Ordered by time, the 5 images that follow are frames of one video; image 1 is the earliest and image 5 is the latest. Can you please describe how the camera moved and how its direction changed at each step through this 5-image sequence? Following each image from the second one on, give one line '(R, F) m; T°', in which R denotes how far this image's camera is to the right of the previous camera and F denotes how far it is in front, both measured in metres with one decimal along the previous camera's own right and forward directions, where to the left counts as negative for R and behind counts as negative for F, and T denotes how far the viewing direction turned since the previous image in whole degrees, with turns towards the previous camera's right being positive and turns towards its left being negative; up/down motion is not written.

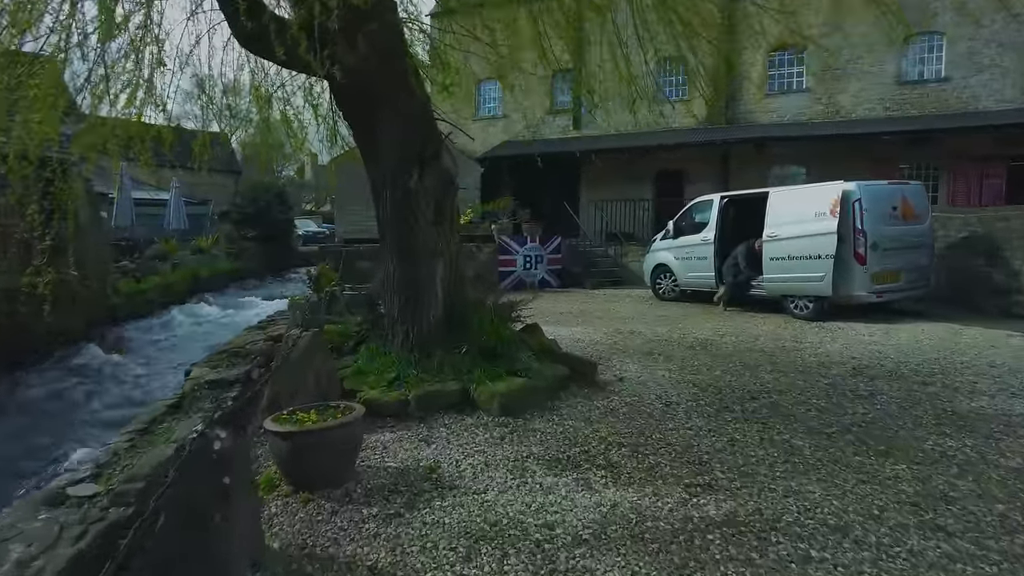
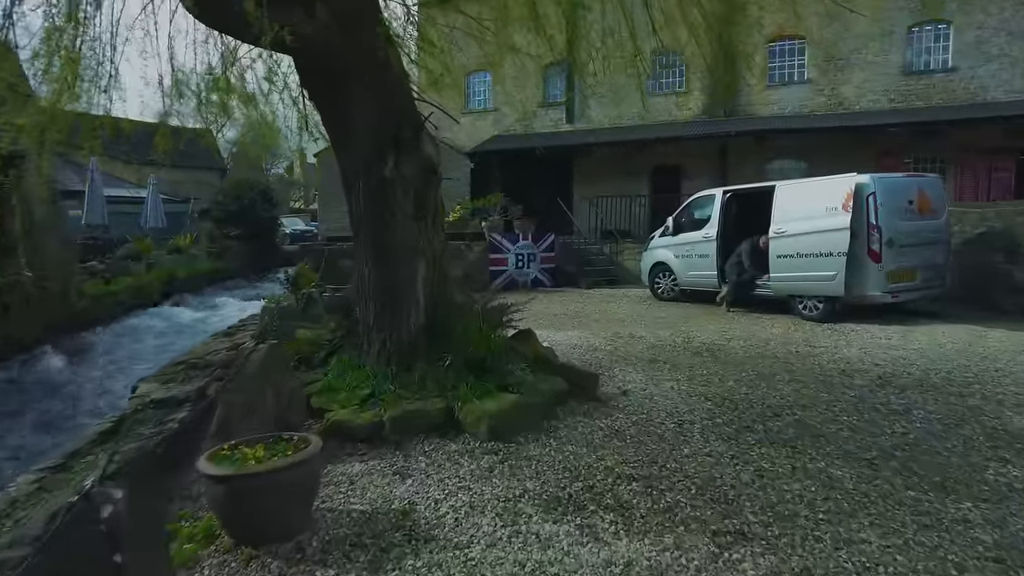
(0.0, +0.7) m; +1°
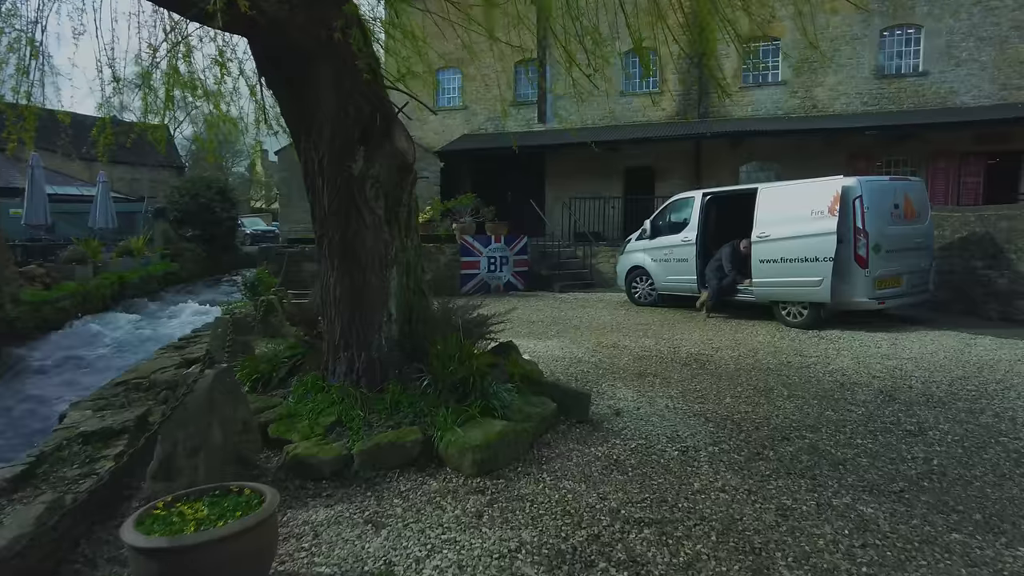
(-0.1, +0.5) m; +3°
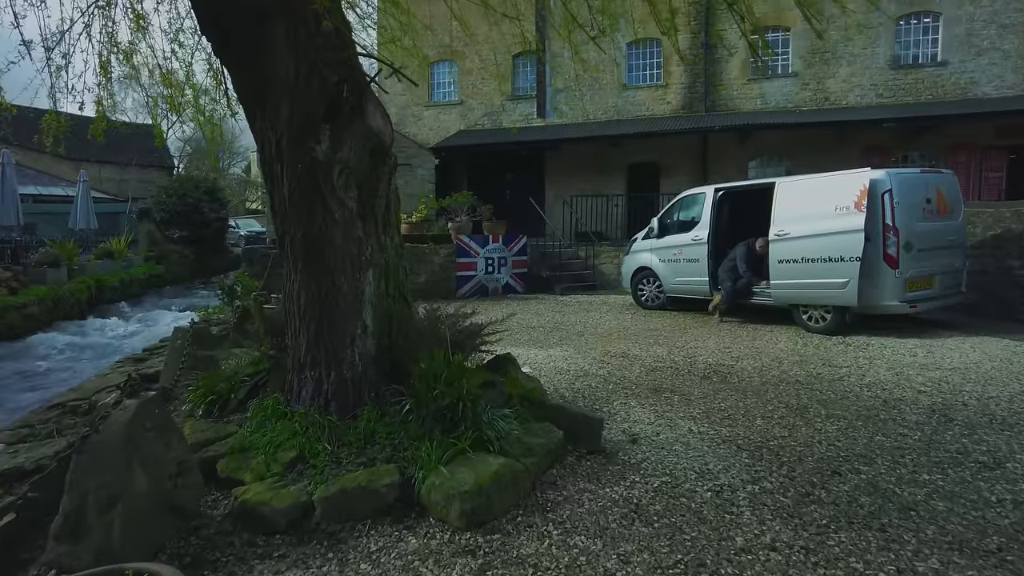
(0.0, +0.7) m; 0°
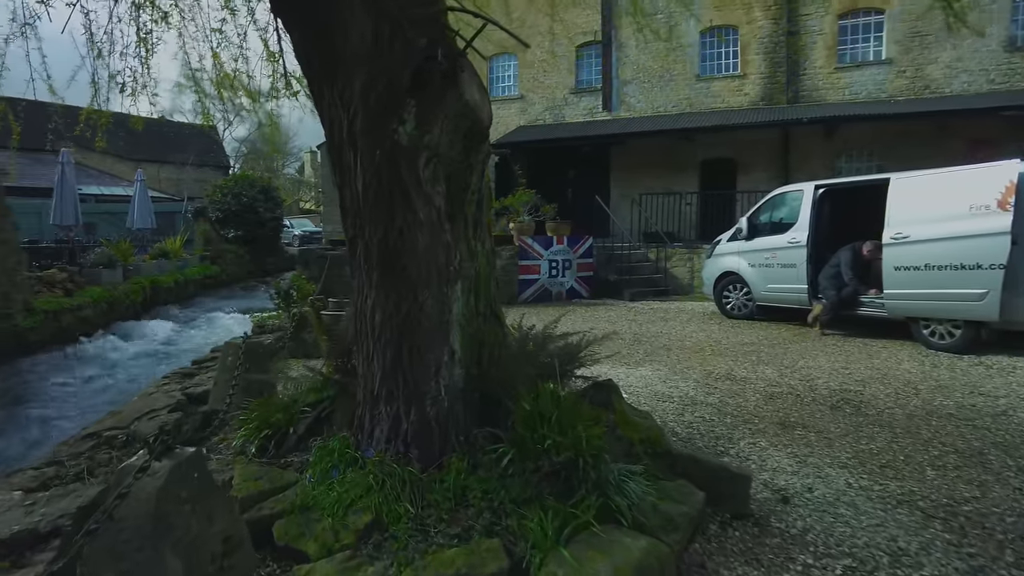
(-0.4, +0.8) m; -4°
